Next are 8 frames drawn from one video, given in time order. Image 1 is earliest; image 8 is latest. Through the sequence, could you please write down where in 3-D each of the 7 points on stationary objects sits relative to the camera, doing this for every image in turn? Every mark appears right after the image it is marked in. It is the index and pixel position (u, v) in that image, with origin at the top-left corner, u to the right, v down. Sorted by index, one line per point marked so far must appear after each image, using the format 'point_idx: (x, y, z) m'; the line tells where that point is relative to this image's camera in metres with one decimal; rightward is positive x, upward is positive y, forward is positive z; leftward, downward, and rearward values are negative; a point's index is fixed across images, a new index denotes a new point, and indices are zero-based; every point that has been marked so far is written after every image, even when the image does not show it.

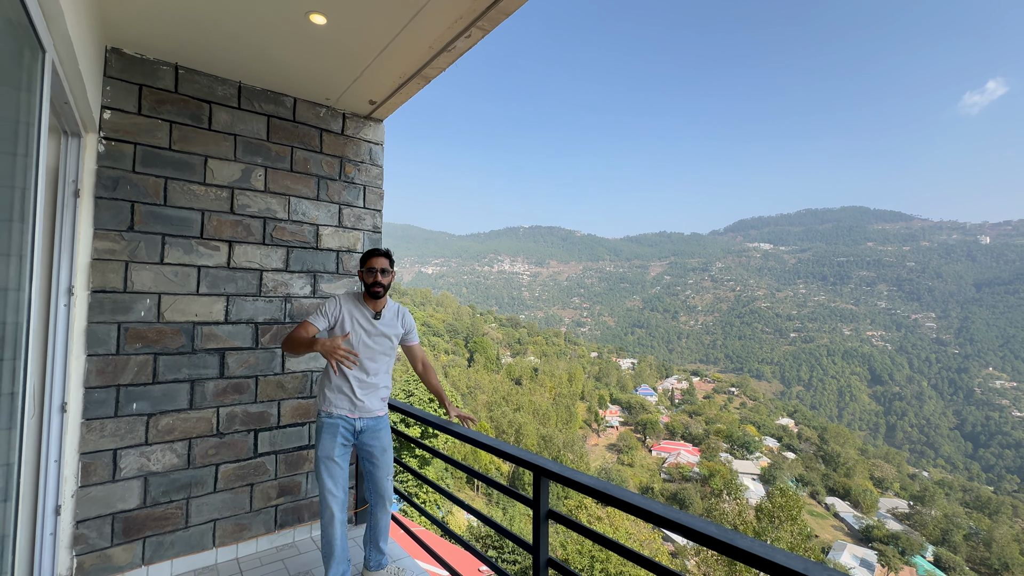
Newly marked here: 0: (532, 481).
0: (+0.4, -3.6, +8.3) m
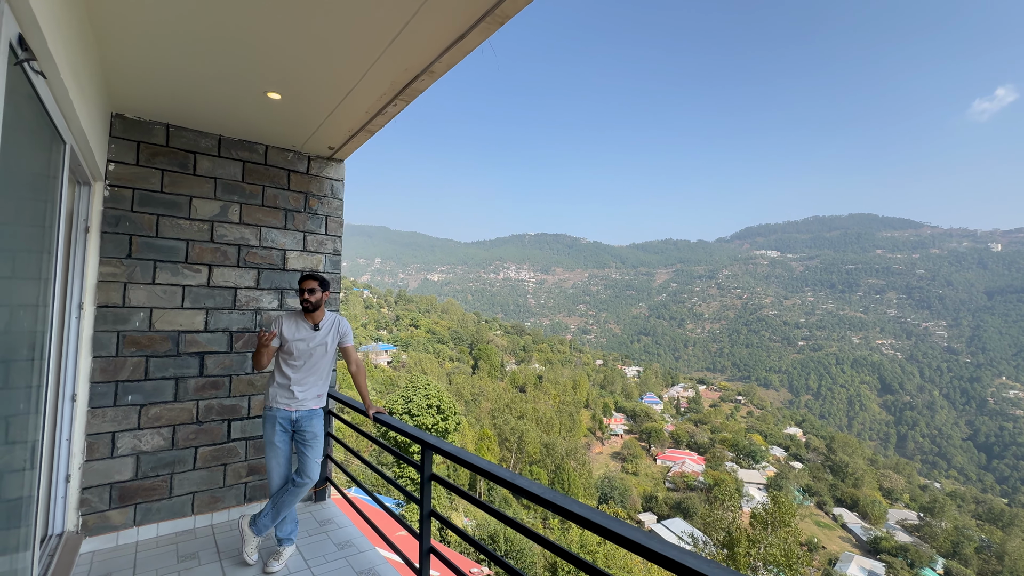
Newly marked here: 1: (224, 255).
0: (-2.2, -4.1, +11.0) m
1: (-10.5, +1.2, +16.4) m
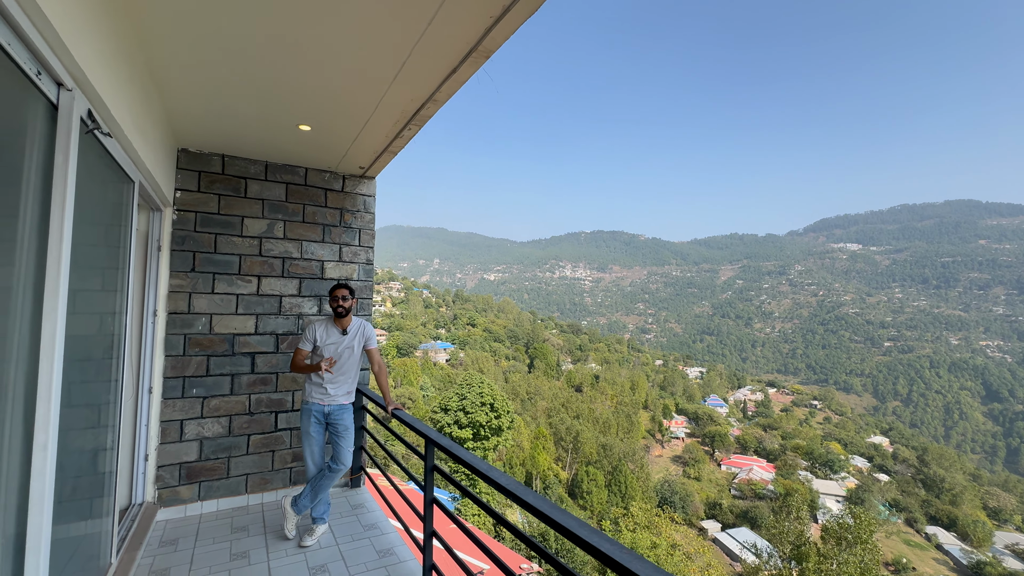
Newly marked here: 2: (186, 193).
0: (-2.4, -4.4, +12.3) m
1: (-10.0, +0.9, +18.6) m
2: (-12.5, +3.6, +17.2) m
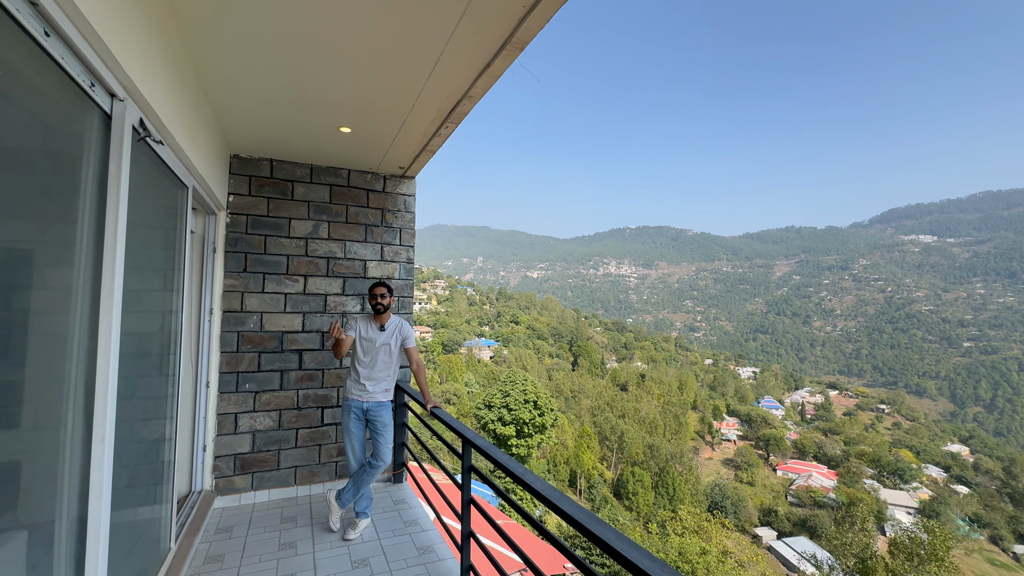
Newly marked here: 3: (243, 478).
0: (-1.3, -4.3, +12.2) m
1: (-8.4, +0.9, +19.2) m
2: (-11.0, +3.7, +18.0) m
3: (-10.5, -7.4, +17.5) m
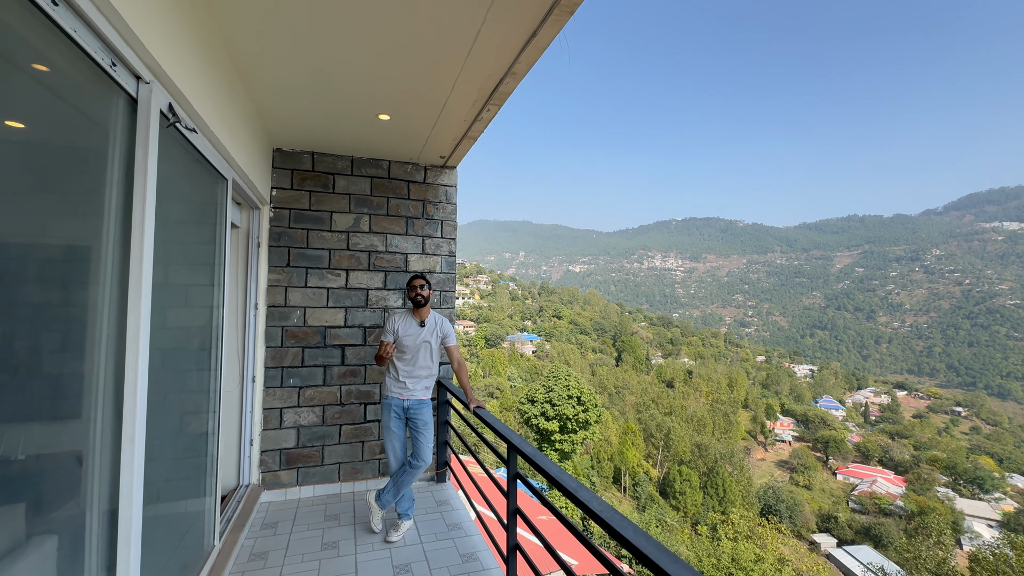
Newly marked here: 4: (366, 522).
0: (-0.1, -4.1, +11.3) m
1: (-6.5, +1.2, +18.8) m
2: (-9.2, +3.9, +17.9) m
3: (-8.7, -7.2, +17.5) m
4: (-5.0, -8.1, +15.7) m
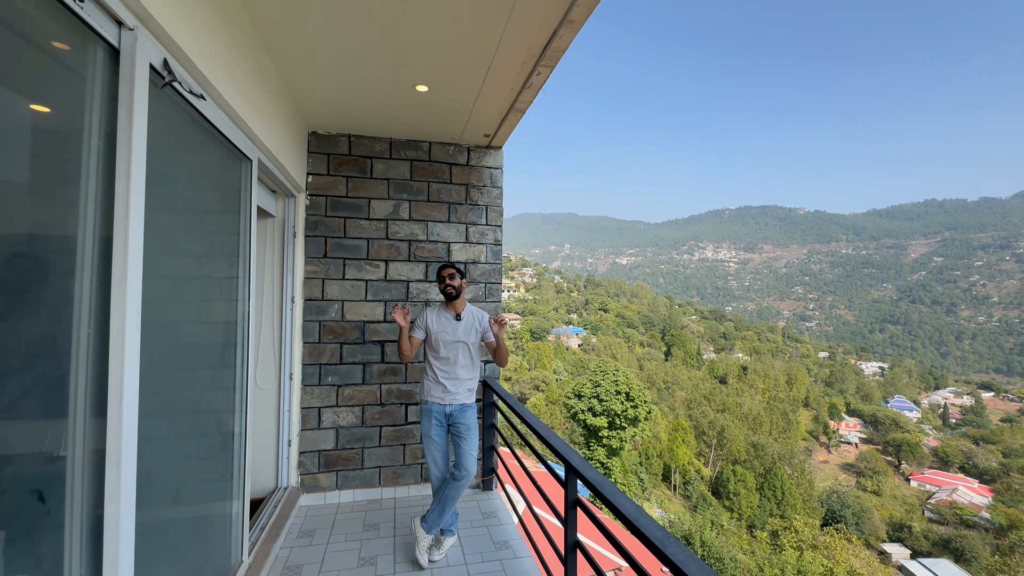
0: (+1.1, -3.9, +9.5) m
1: (-4.5, +1.5, +17.5) m
2: (-7.3, +4.2, +16.8) m
3: (-6.8, -6.9, +16.5) m
4: (-3.3, -7.9, +14.5) m
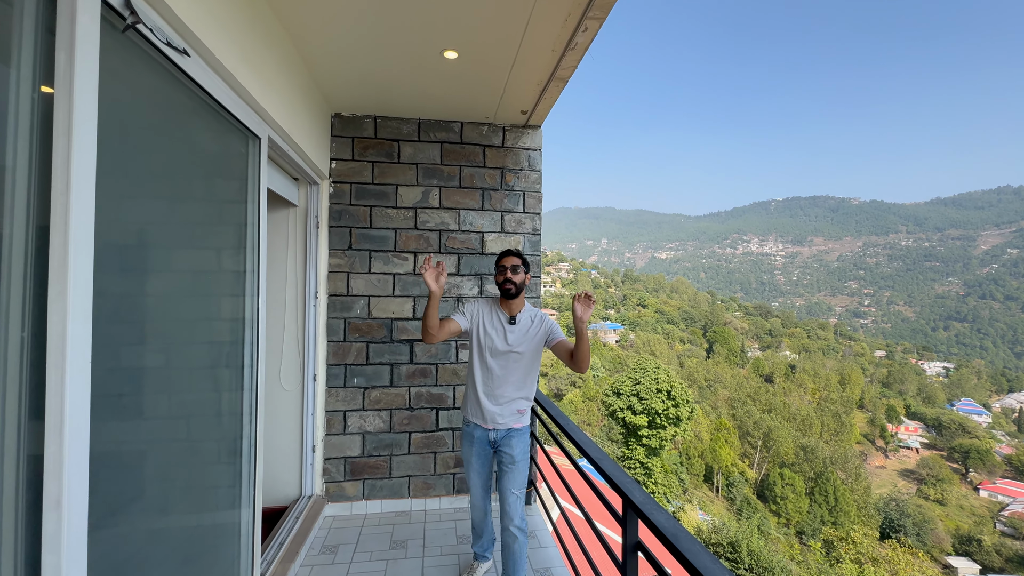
0: (+1.9, -3.8, +7.7) m
1: (-3.1, +1.7, +16.1) m
2: (-5.9, +4.3, +15.6) m
3: (-5.4, -6.7, +15.4) m
4: (-2.1, -7.7, +13.0) m
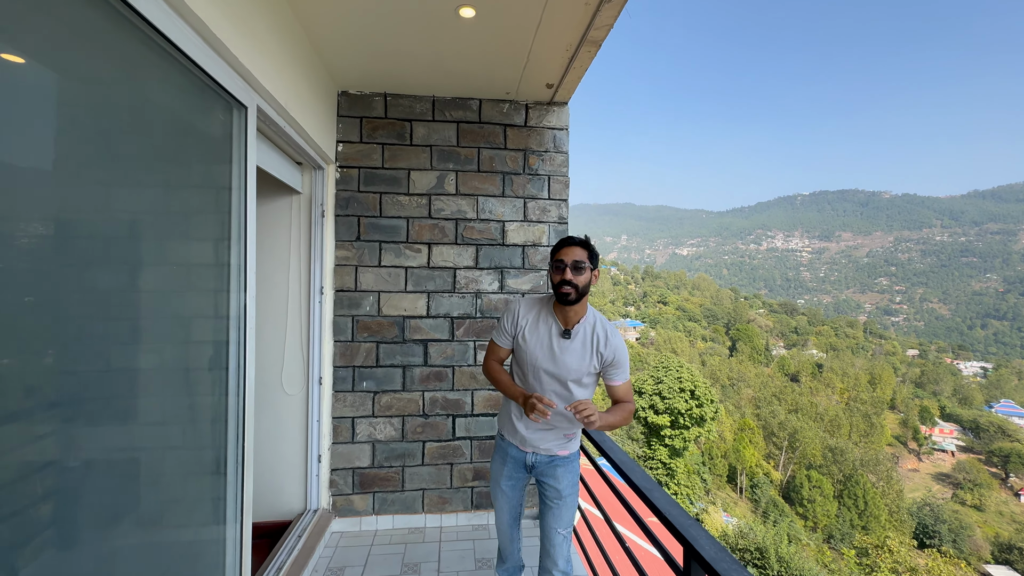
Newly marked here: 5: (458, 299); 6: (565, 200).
0: (+2.3, -3.7, +6.1) m
1: (-2.3, +1.9, +14.7) m
2: (-5.2, +4.5, +14.2) m
3: (-4.7, -6.6, +14.1) m
4: (-1.5, -7.5, +11.6) m
5: (-1.7, -0.3, +14.7) m
6: (+1.8, +2.9, +15.5) m
